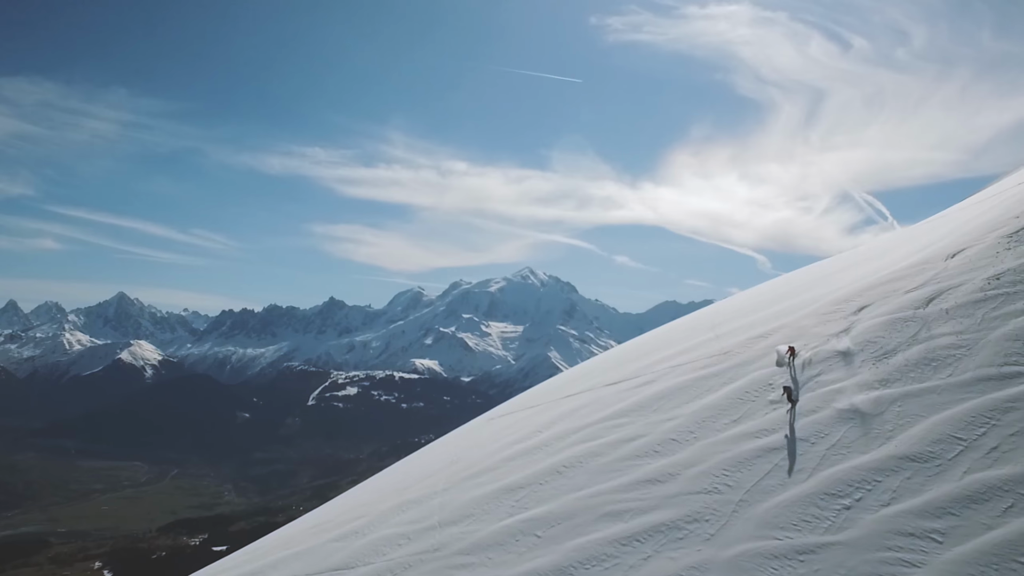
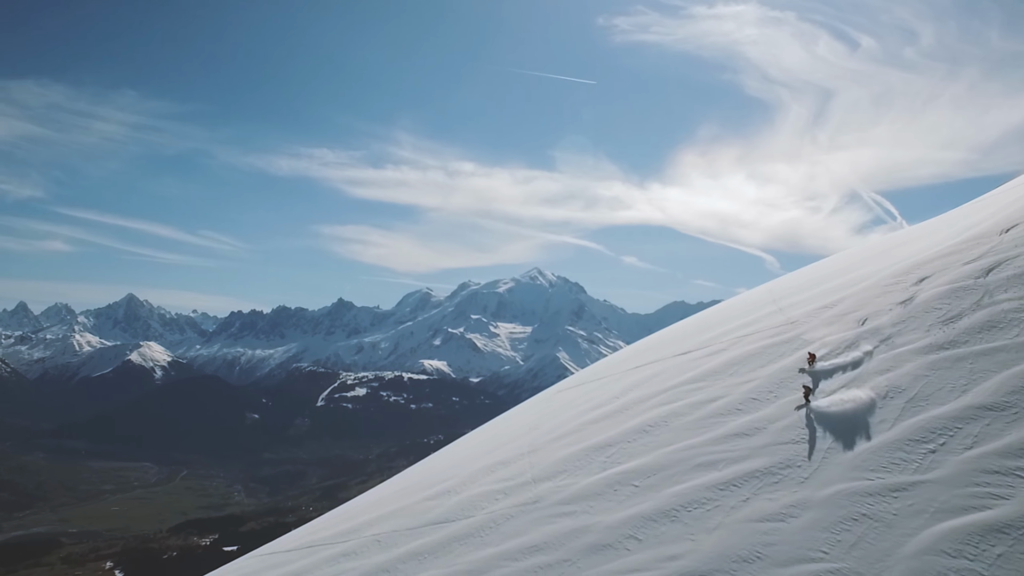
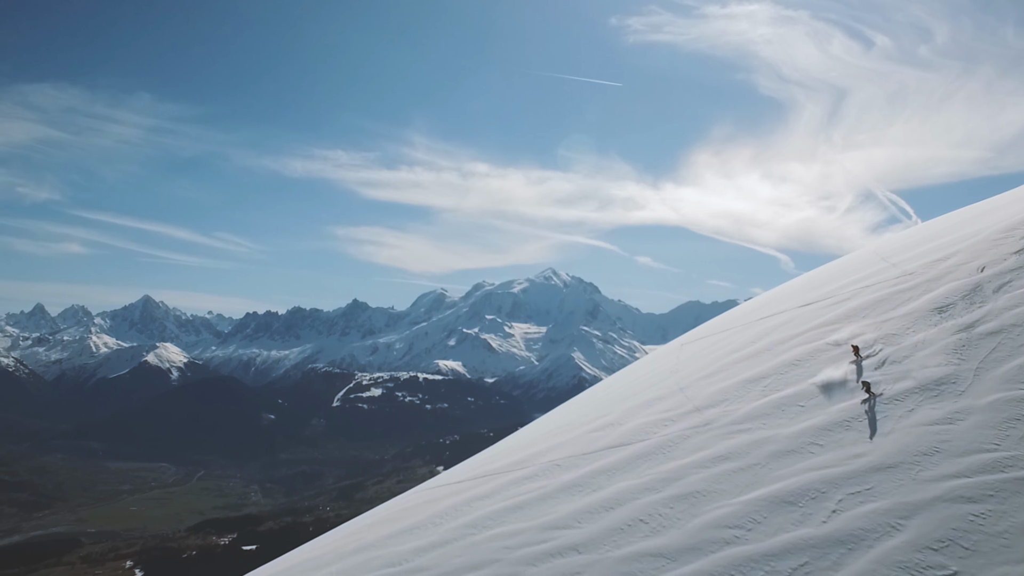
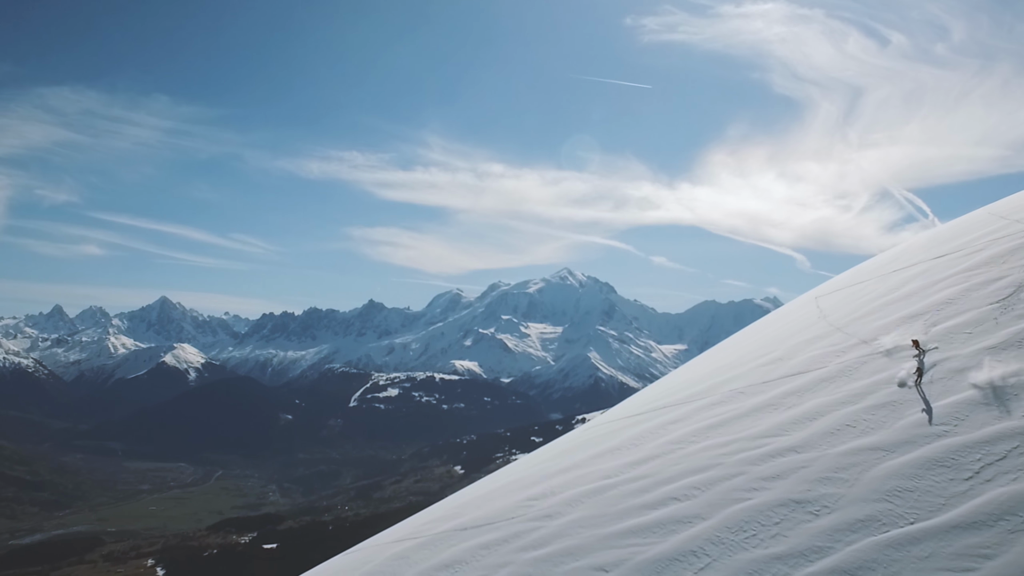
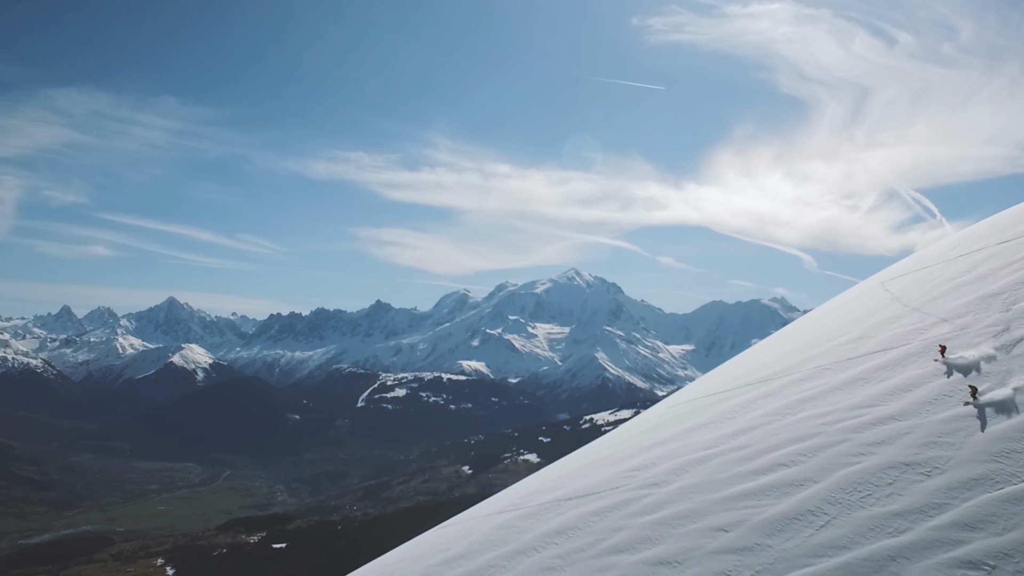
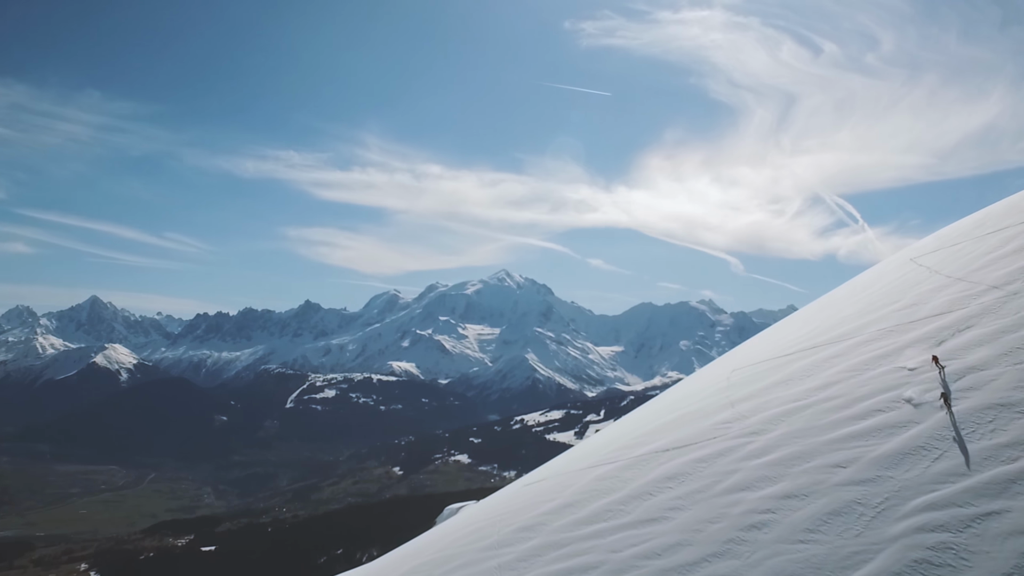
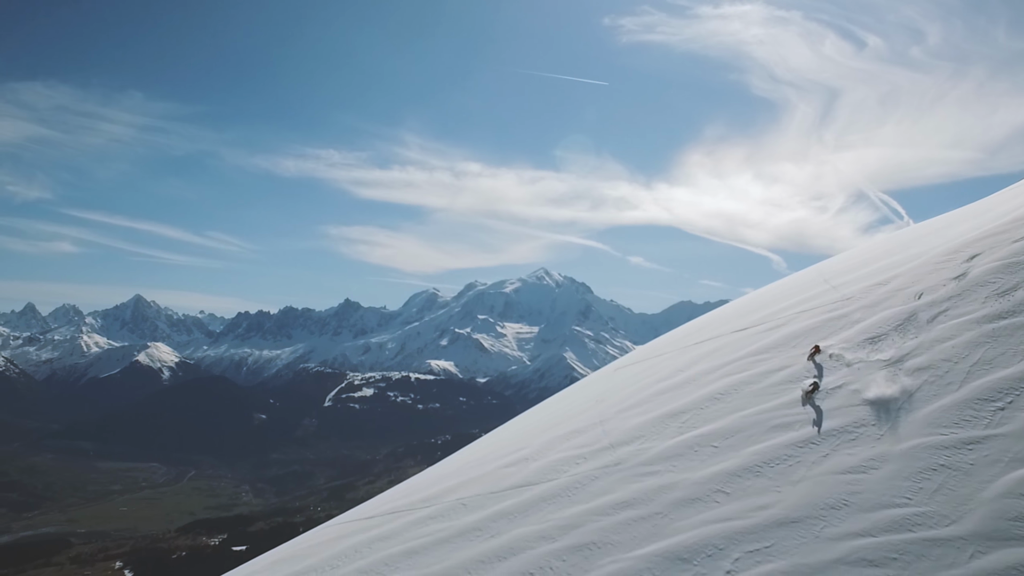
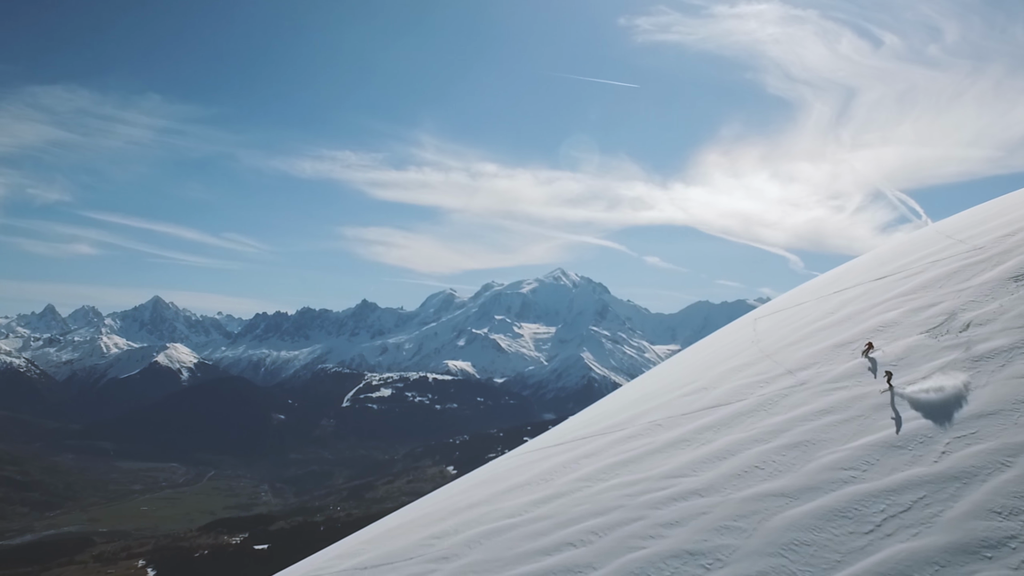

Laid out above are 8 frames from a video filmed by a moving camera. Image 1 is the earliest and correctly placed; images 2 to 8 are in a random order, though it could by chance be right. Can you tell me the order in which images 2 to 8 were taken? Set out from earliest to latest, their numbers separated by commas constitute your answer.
2, 7, 3, 8, 4, 5, 6
